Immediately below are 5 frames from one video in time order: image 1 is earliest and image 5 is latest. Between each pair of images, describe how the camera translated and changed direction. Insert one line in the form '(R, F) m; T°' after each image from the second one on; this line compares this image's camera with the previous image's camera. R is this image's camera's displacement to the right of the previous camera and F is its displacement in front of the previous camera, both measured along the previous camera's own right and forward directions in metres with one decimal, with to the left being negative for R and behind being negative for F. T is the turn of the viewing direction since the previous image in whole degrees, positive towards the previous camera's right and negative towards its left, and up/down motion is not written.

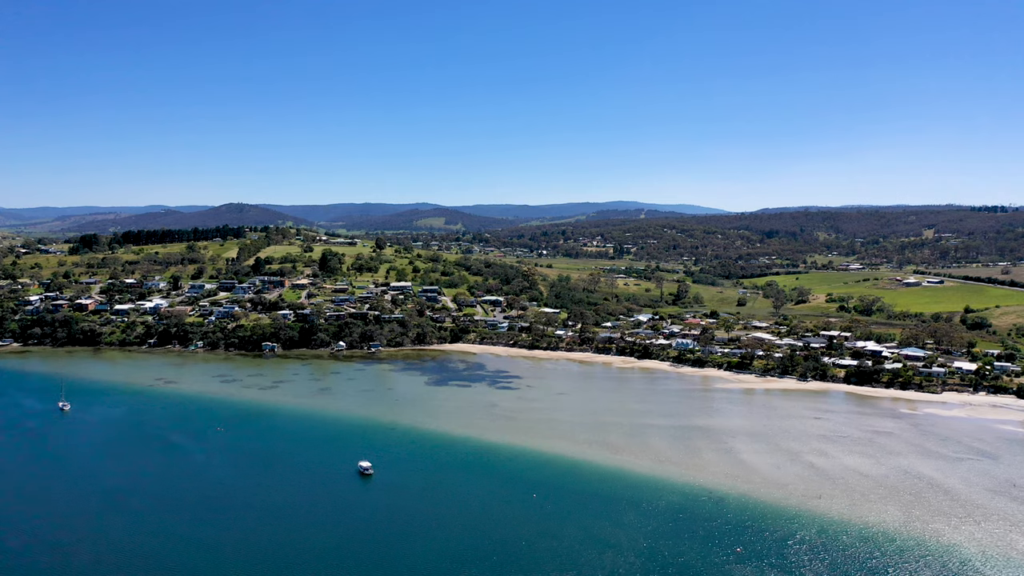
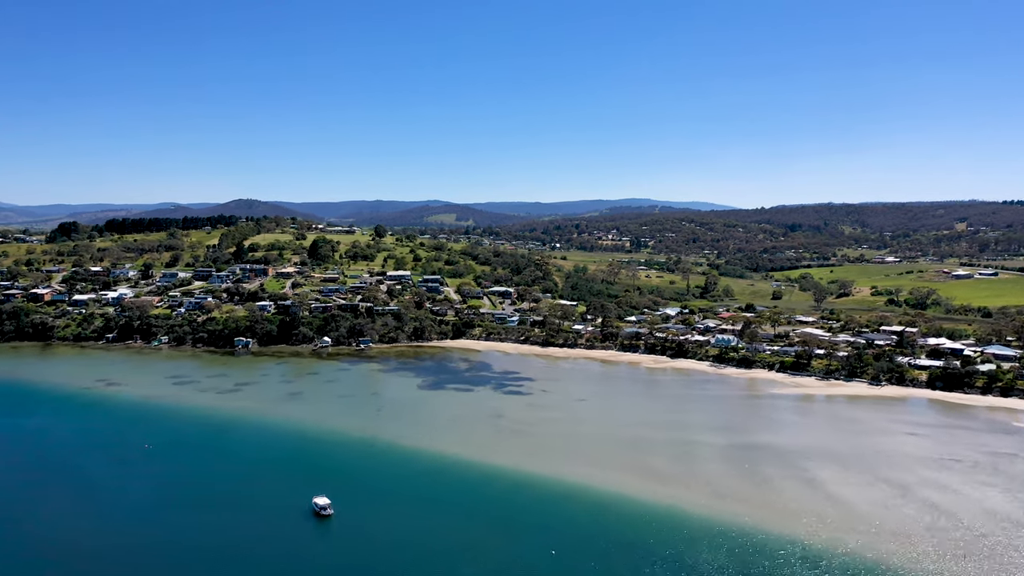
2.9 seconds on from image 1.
(+0.1, +9.8) m; -1°
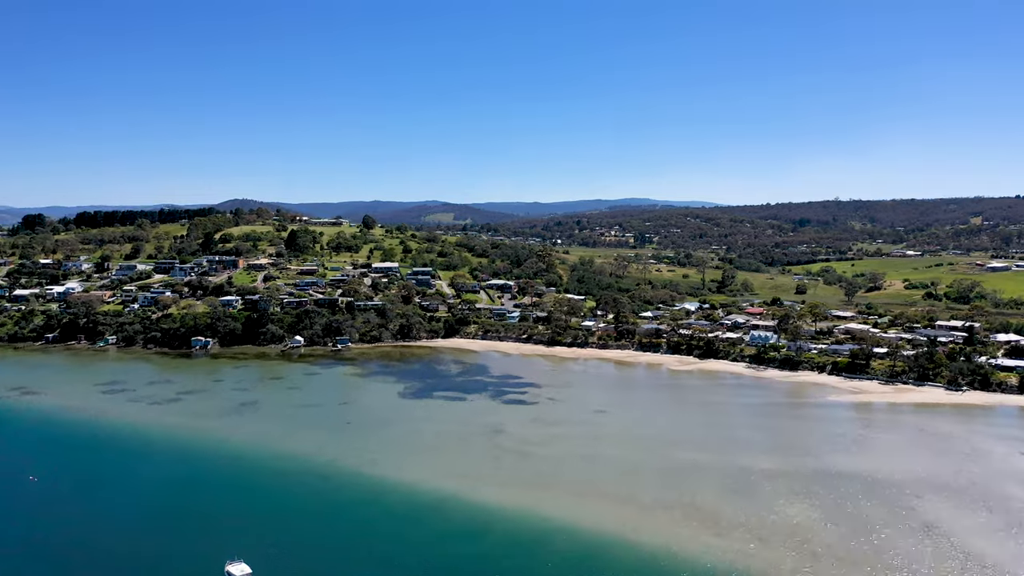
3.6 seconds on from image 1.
(-0.1, +8.3) m; 0°
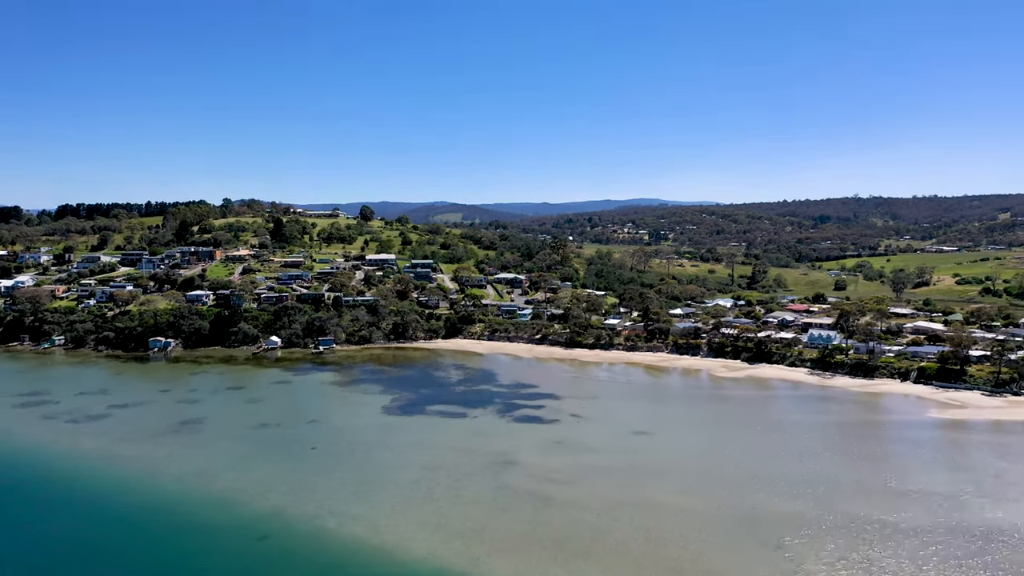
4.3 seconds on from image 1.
(-0.2, +7.9) m; -1°
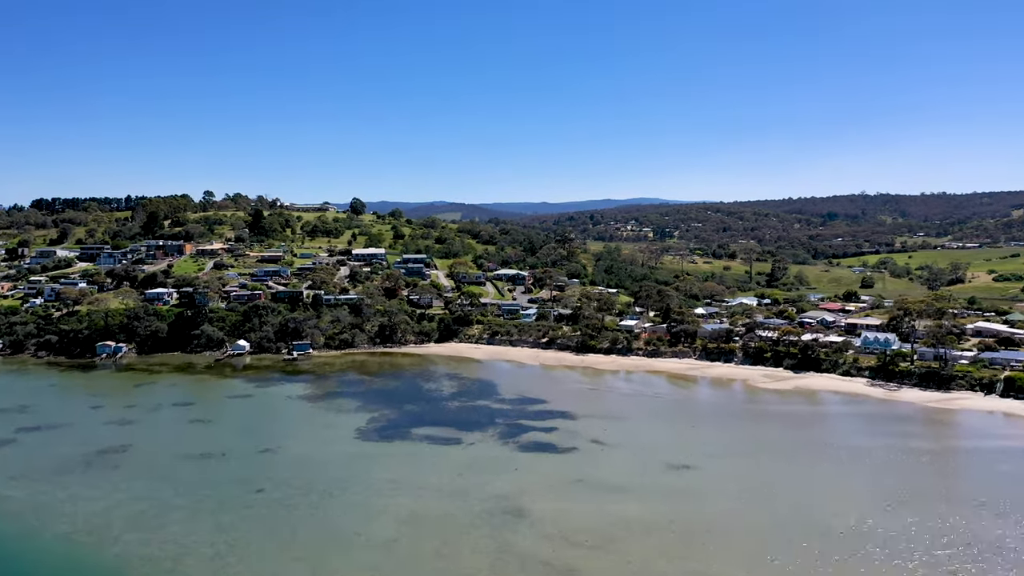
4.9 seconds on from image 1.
(-0.2, +6.0) m; 0°
